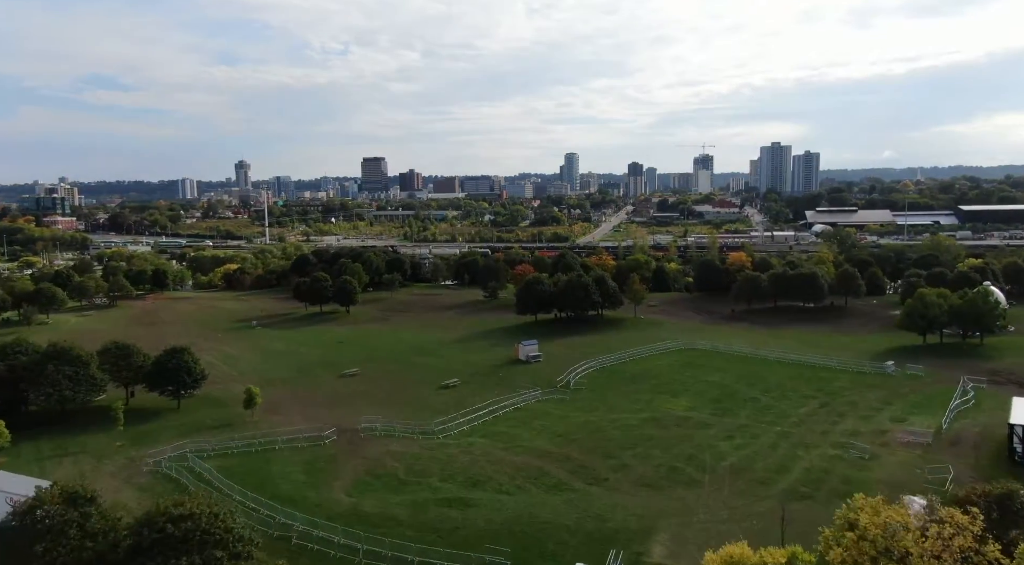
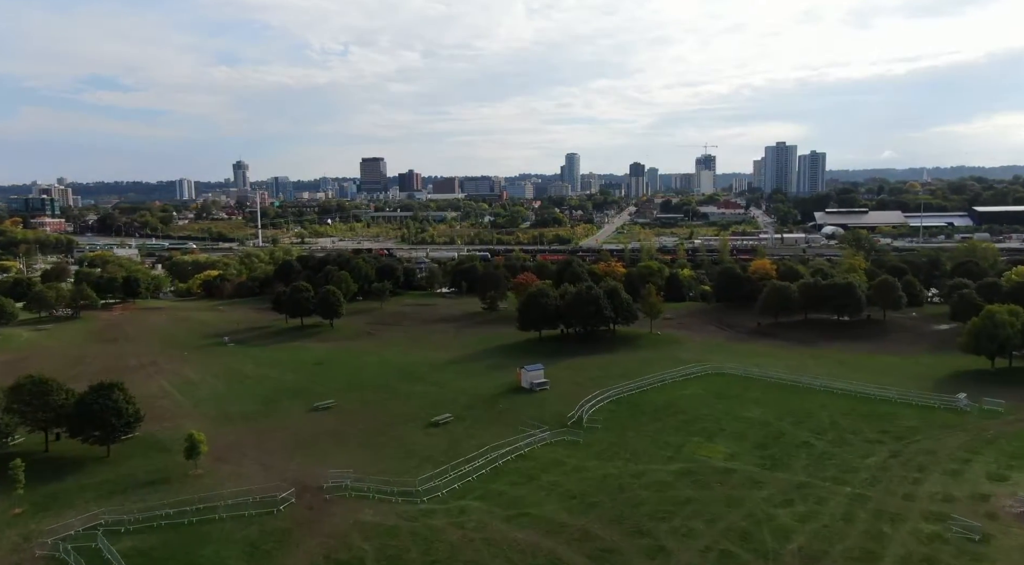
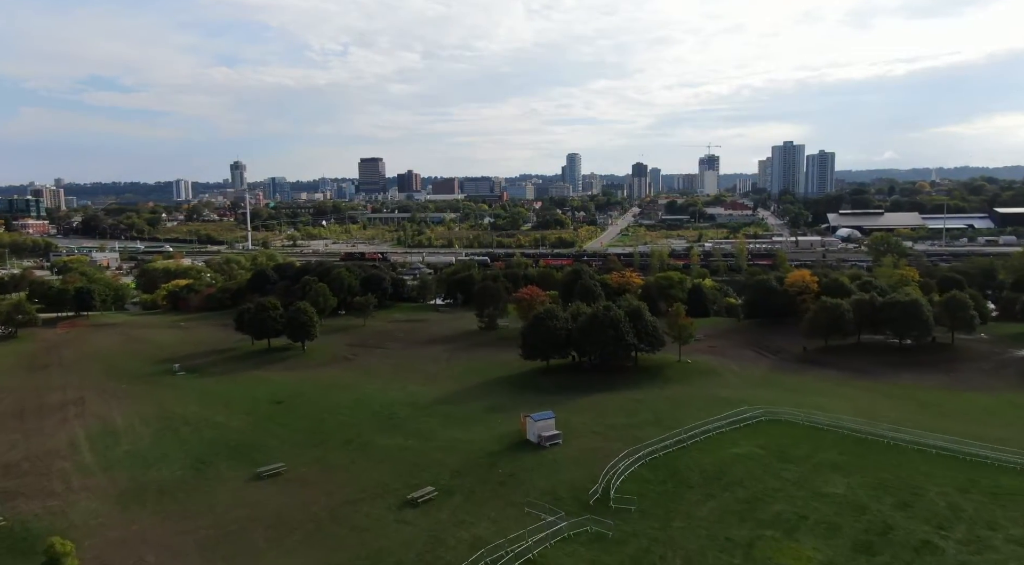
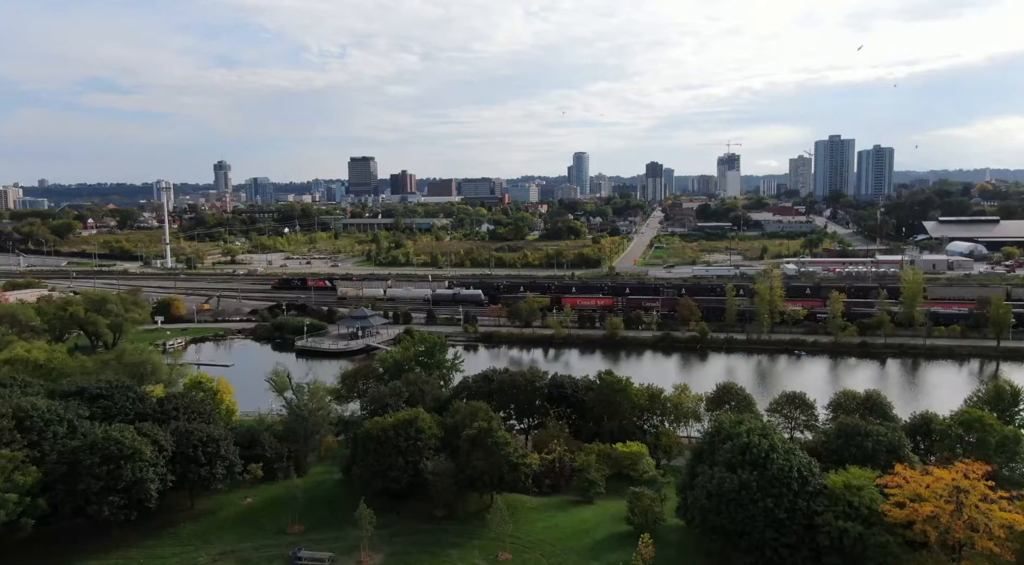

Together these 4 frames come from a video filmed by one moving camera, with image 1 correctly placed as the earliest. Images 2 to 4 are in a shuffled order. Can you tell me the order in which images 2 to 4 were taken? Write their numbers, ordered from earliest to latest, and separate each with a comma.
2, 3, 4
